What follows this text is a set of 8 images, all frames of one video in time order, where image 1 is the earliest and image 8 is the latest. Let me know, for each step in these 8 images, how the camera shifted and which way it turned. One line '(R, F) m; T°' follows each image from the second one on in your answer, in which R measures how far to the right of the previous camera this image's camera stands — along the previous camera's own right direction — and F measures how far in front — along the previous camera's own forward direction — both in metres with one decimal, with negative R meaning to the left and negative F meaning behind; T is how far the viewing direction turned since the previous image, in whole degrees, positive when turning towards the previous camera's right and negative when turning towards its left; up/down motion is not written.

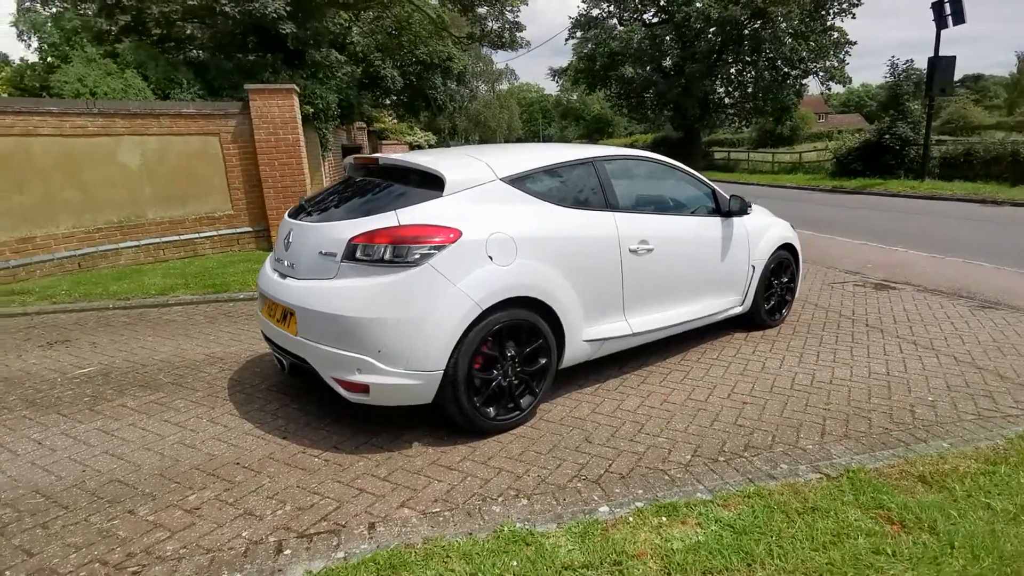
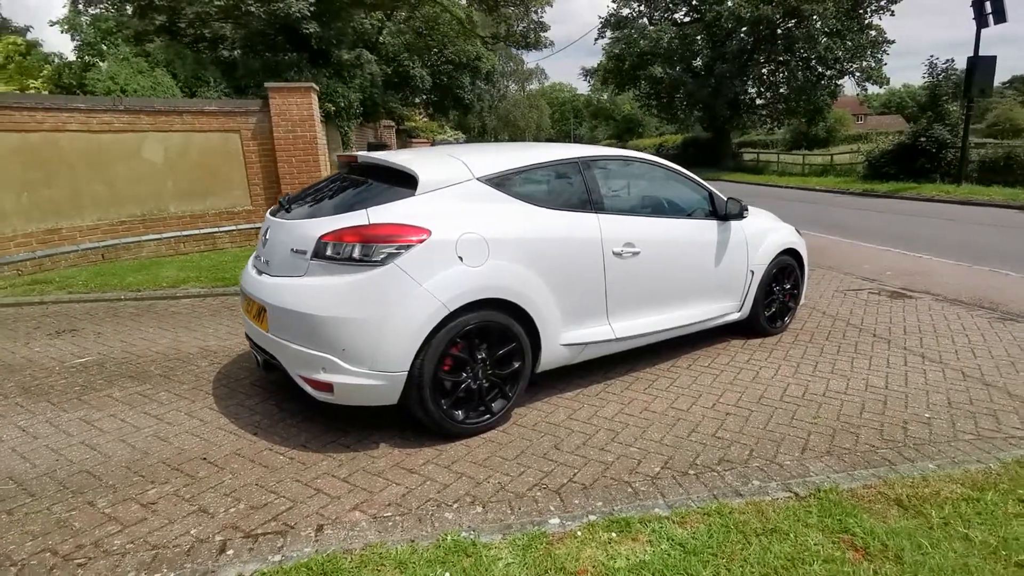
(+0.4, +0.1) m; -3°
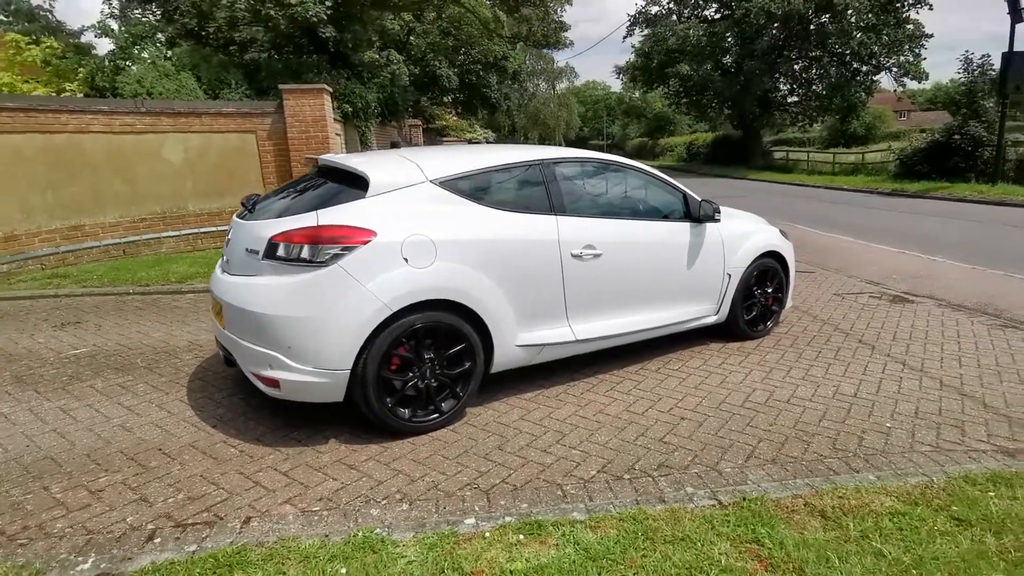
(+0.5, 0.0) m; -3°
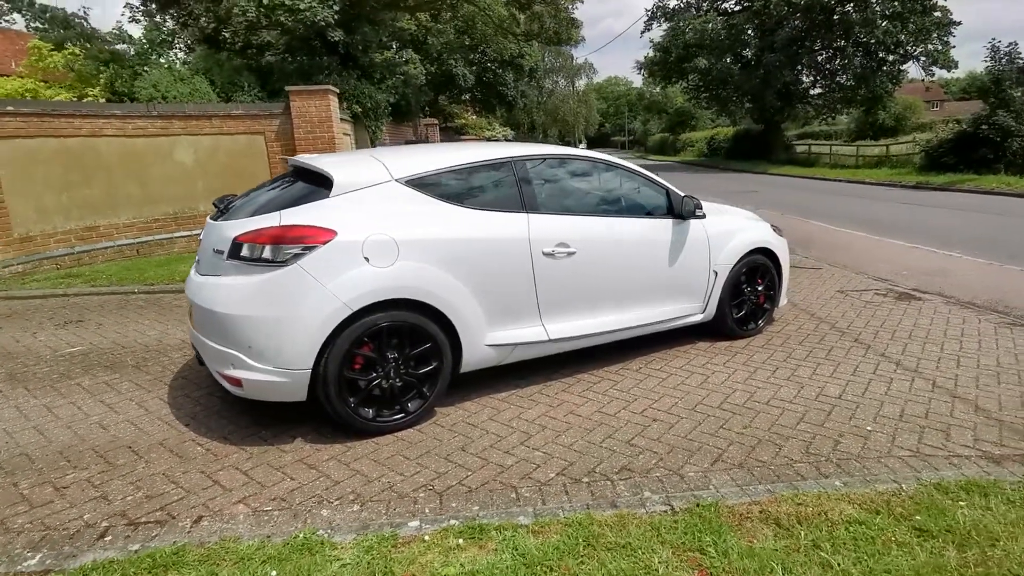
(+0.4, +0.1) m; -2°
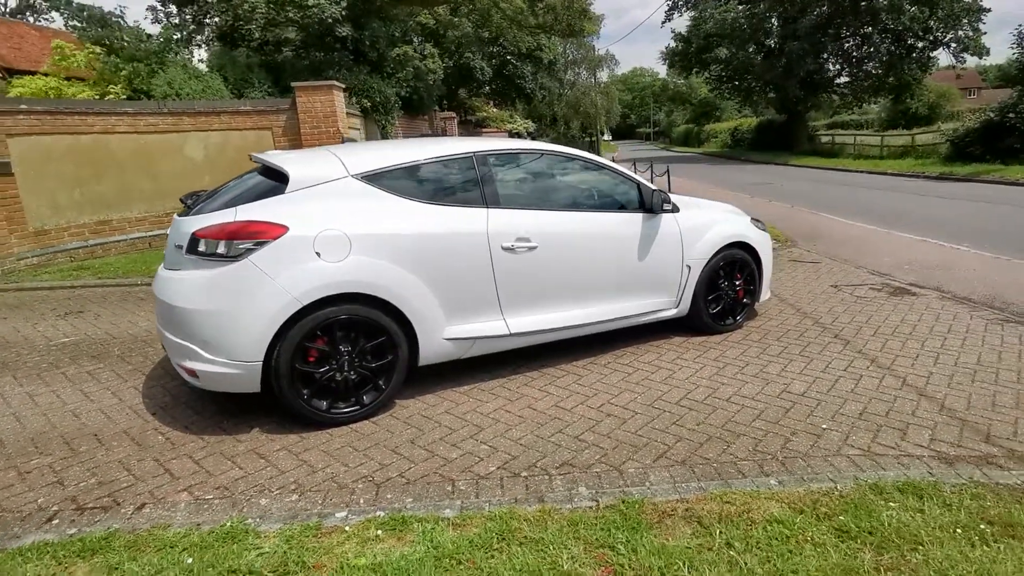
(+0.5, 0.0) m; -3°
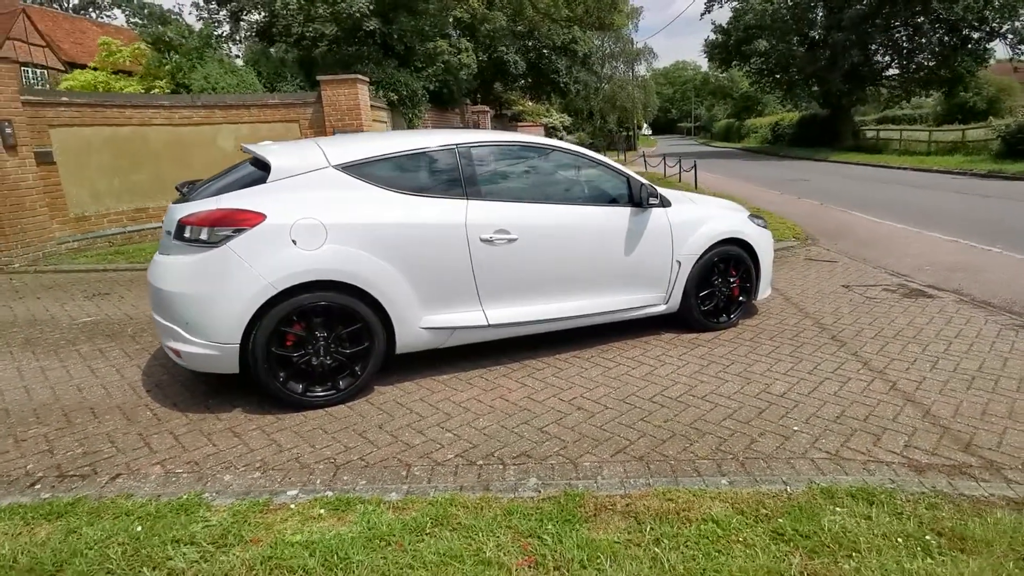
(+0.4, 0.0) m; -4°
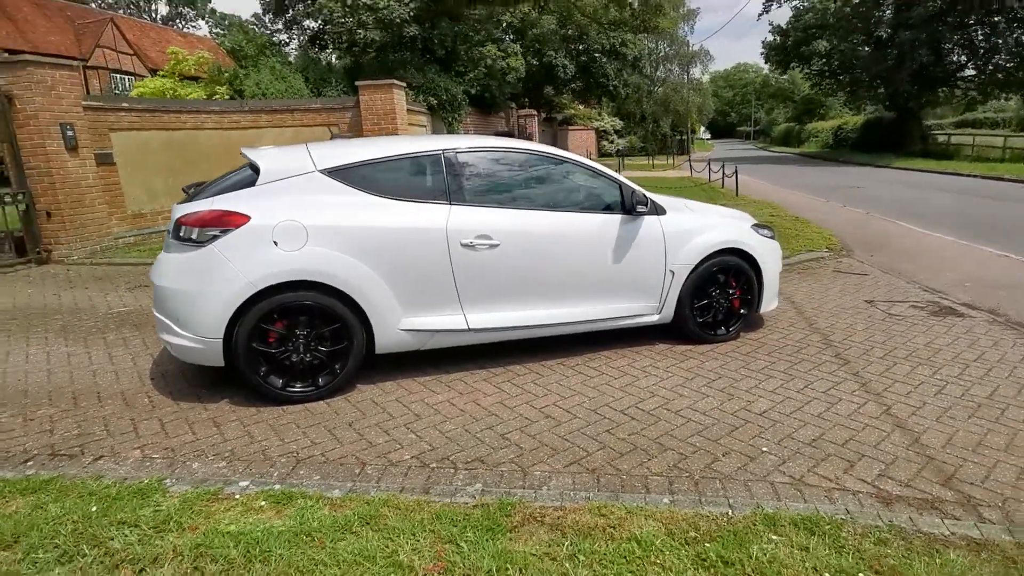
(+0.5, 0.0) m; -5°
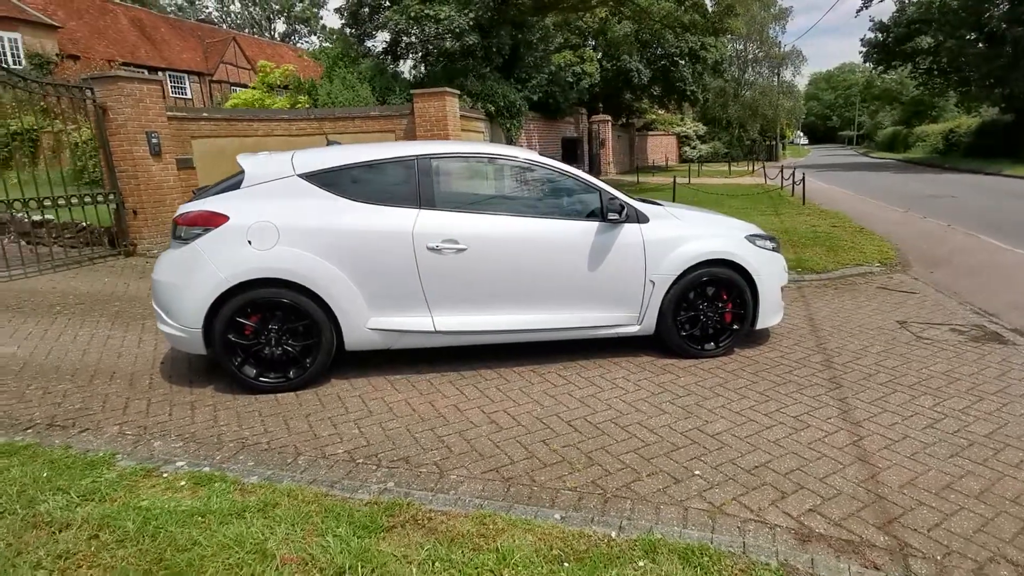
(+0.8, +0.1) m; -8°
